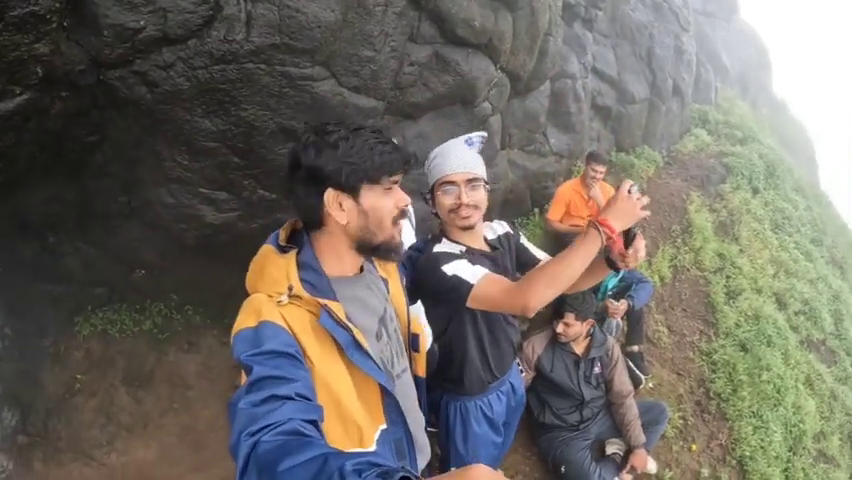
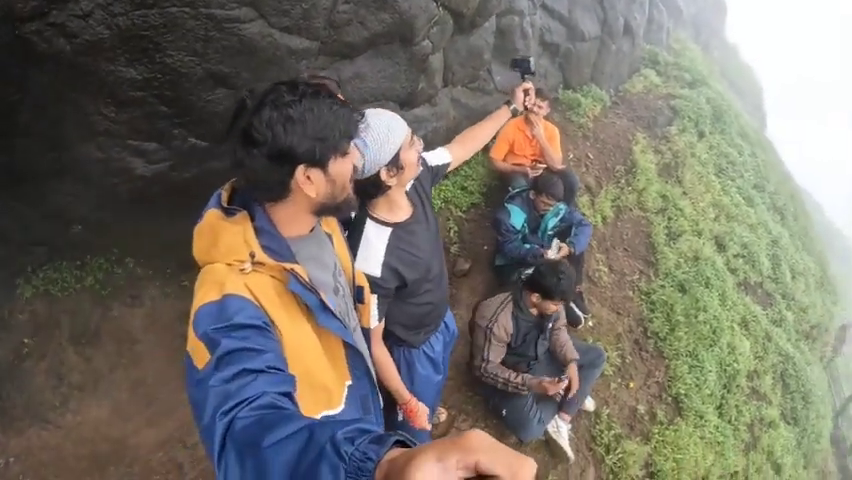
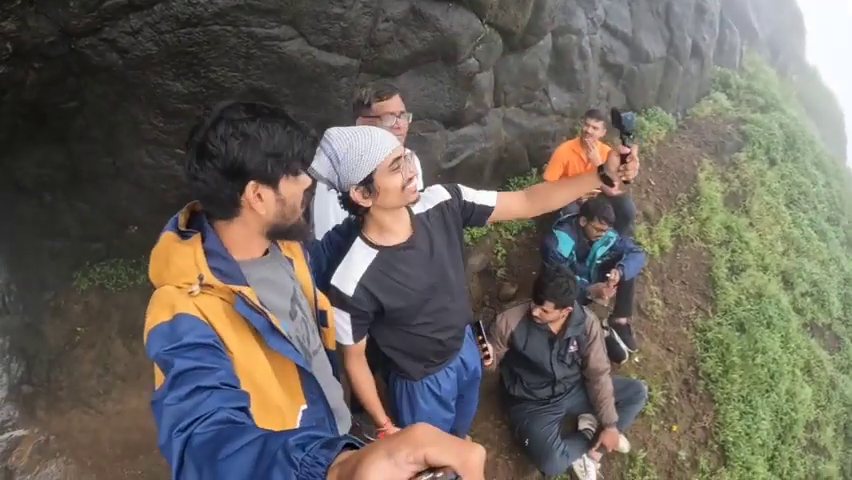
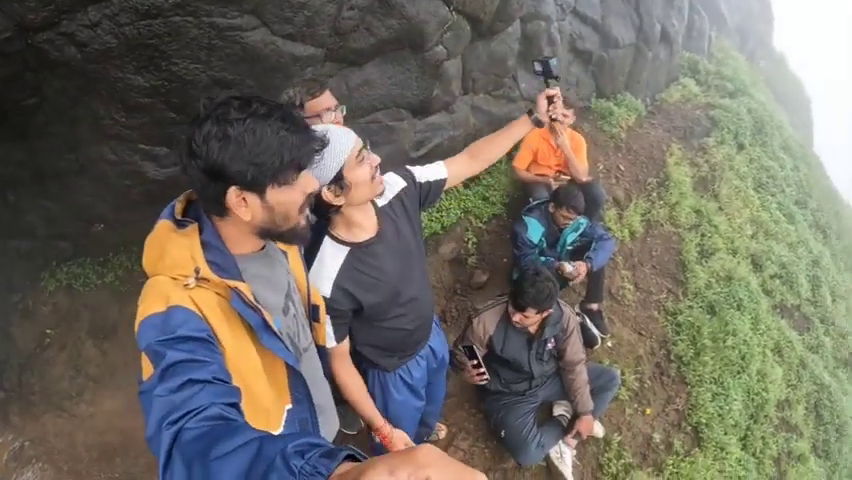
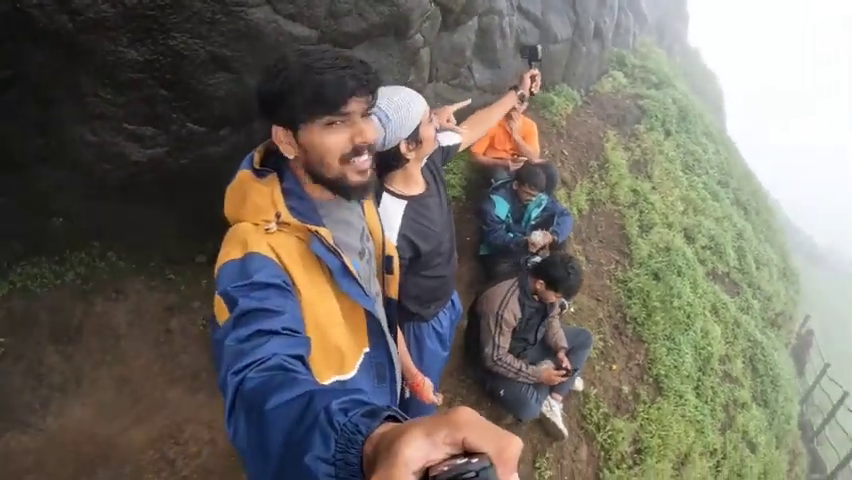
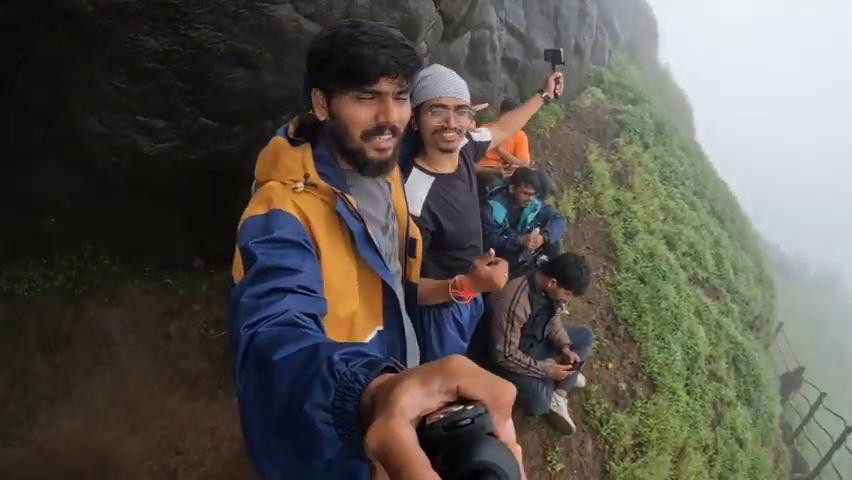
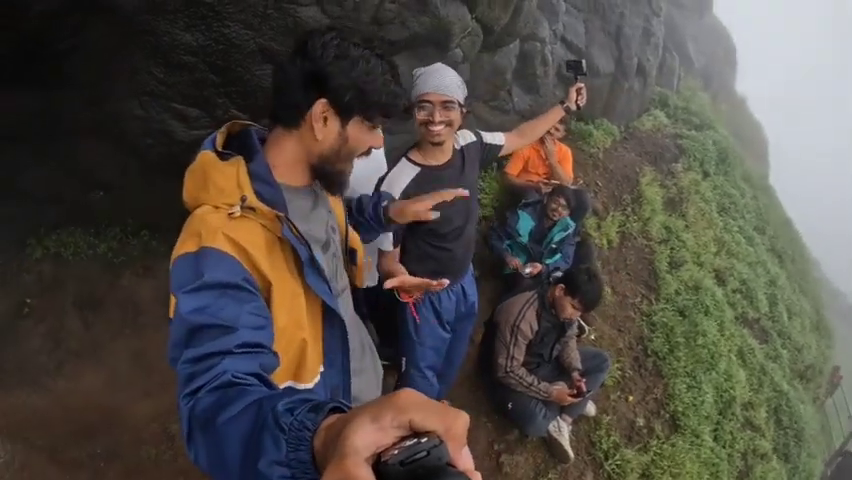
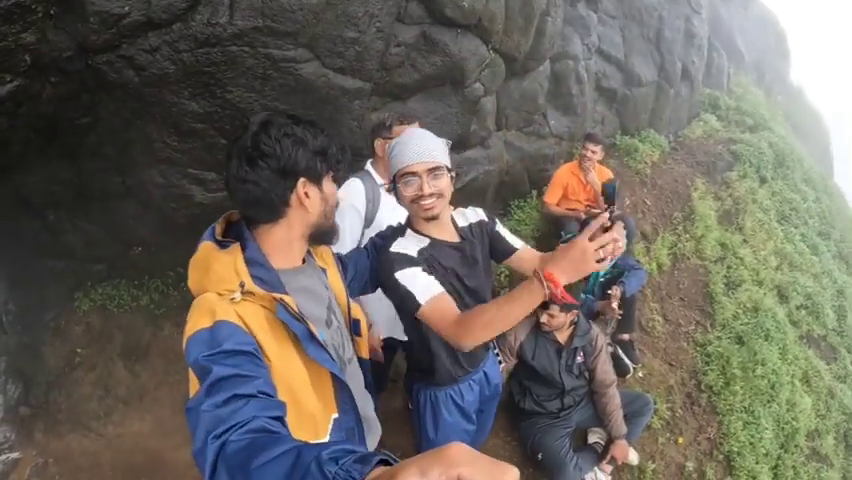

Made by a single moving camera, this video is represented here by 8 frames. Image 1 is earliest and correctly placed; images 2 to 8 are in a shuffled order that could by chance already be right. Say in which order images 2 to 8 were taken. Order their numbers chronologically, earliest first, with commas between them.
8, 3, 4, 2, 5, 6, 7
